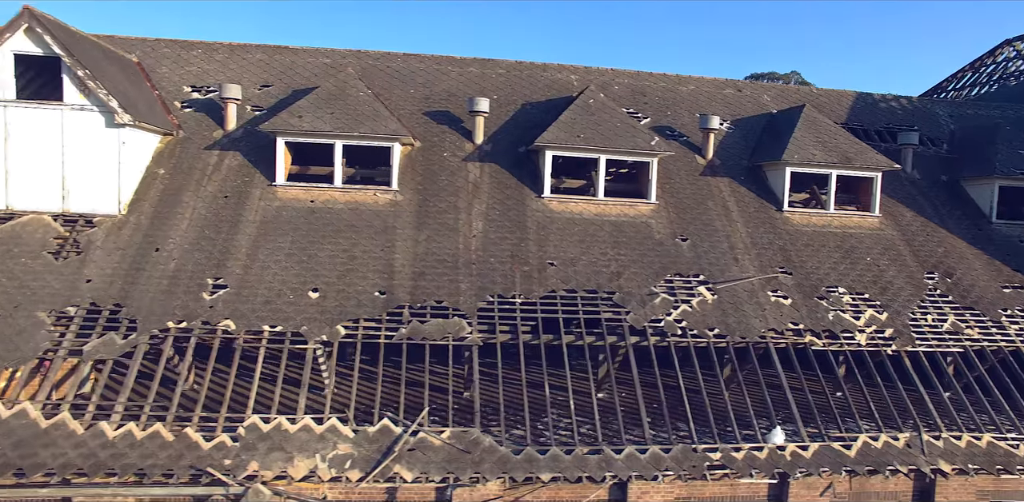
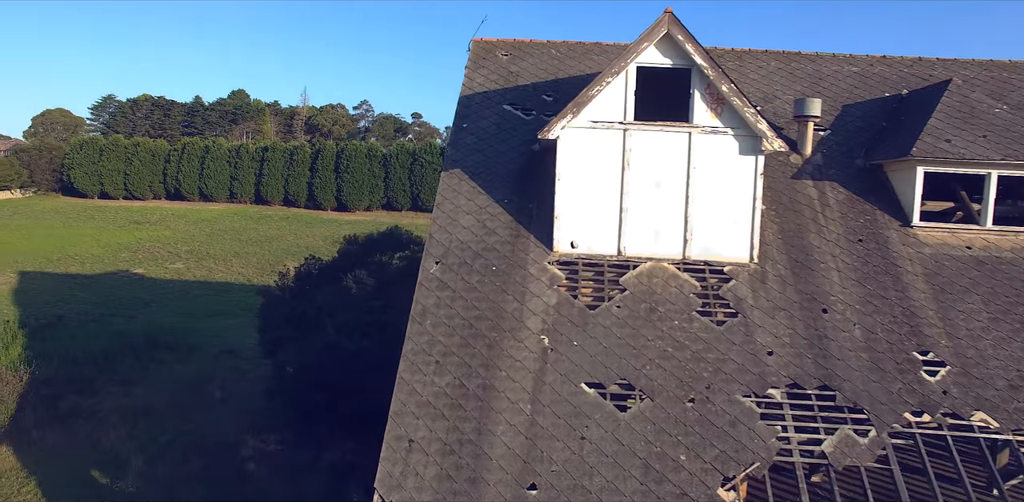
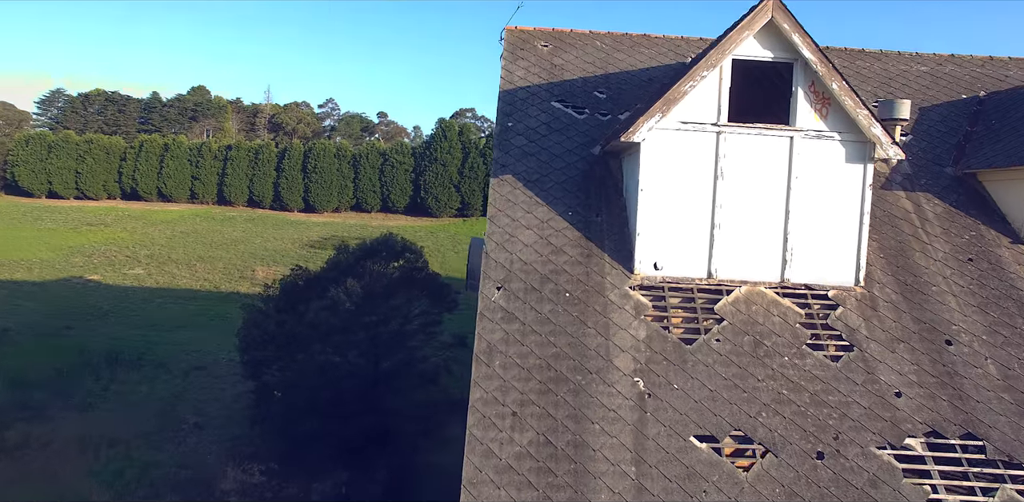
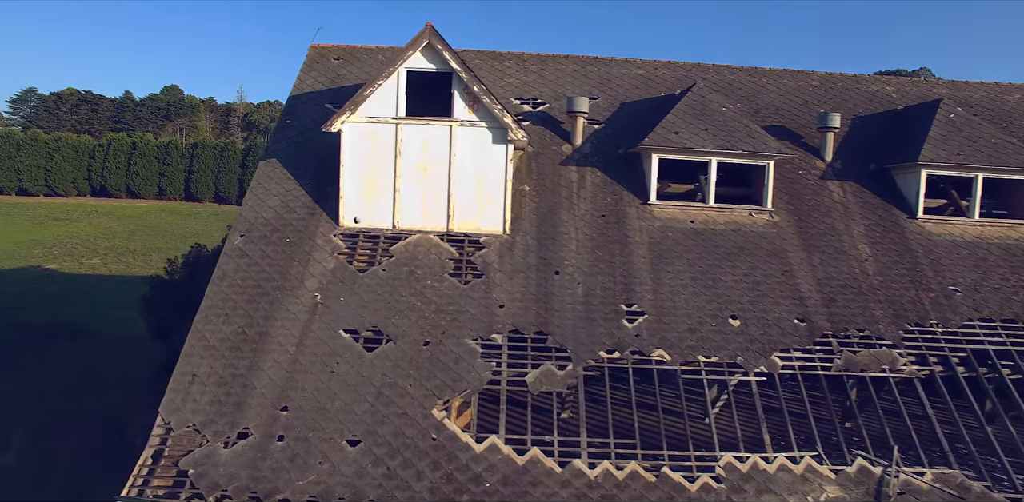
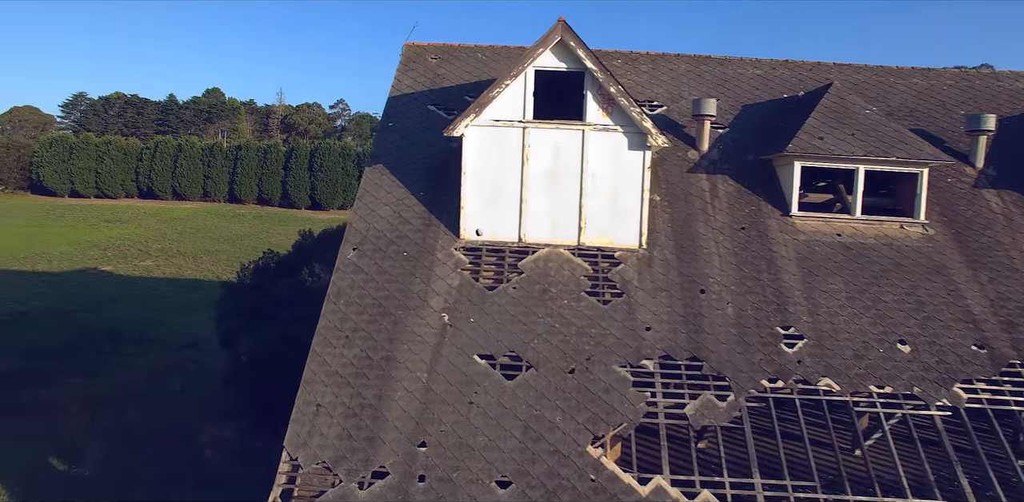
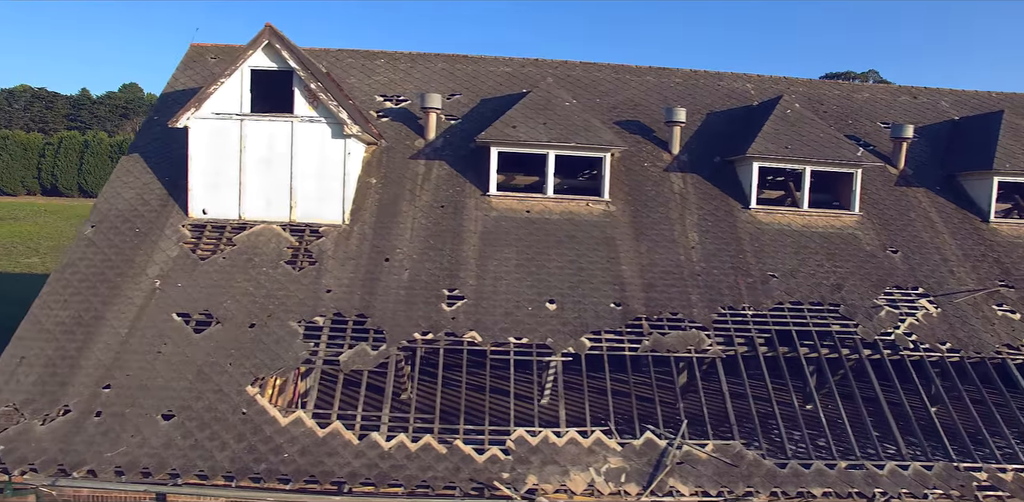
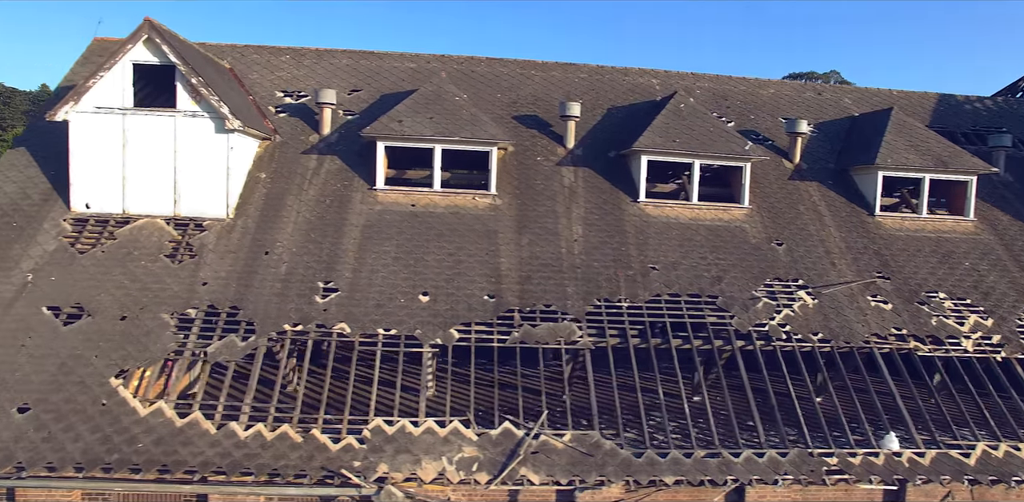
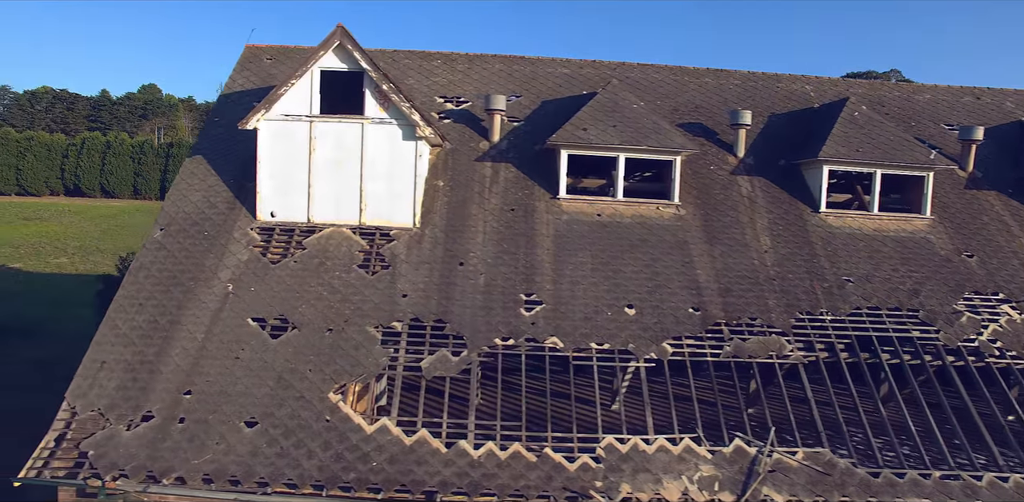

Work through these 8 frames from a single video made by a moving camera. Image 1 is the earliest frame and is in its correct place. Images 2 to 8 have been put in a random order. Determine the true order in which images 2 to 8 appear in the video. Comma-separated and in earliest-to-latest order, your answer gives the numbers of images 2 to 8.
7, 6, 8, 4, 5, 2, 3
